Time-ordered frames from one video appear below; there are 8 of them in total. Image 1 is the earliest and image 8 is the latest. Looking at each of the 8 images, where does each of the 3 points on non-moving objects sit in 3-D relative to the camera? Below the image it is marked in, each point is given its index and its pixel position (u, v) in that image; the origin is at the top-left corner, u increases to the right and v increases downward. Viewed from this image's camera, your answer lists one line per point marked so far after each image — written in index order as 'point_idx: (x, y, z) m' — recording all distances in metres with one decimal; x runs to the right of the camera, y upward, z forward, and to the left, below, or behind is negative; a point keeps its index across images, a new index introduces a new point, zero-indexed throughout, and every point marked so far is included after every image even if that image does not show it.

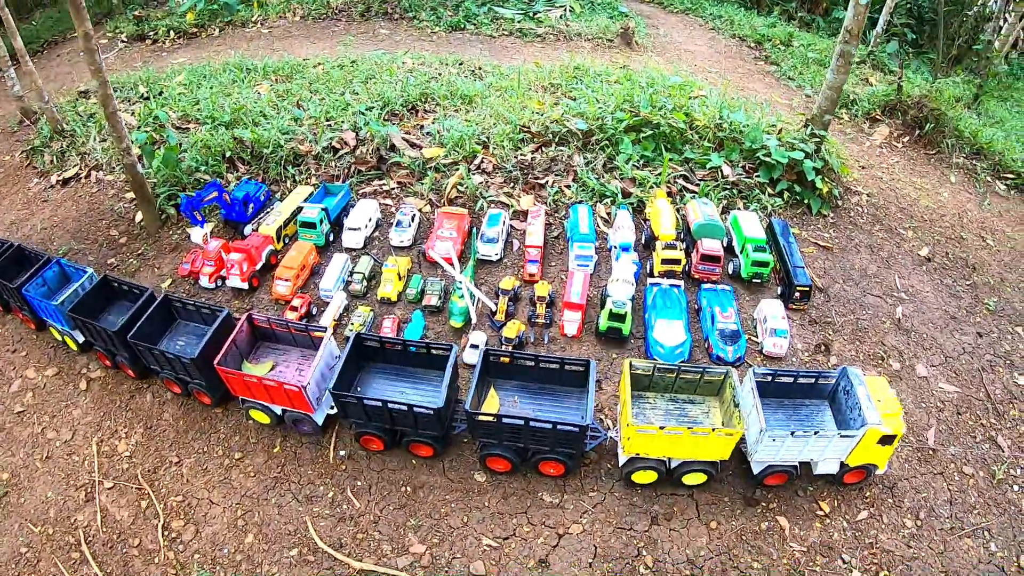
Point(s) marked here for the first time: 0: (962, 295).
0: (+4.5, 0.0, +6.5) m
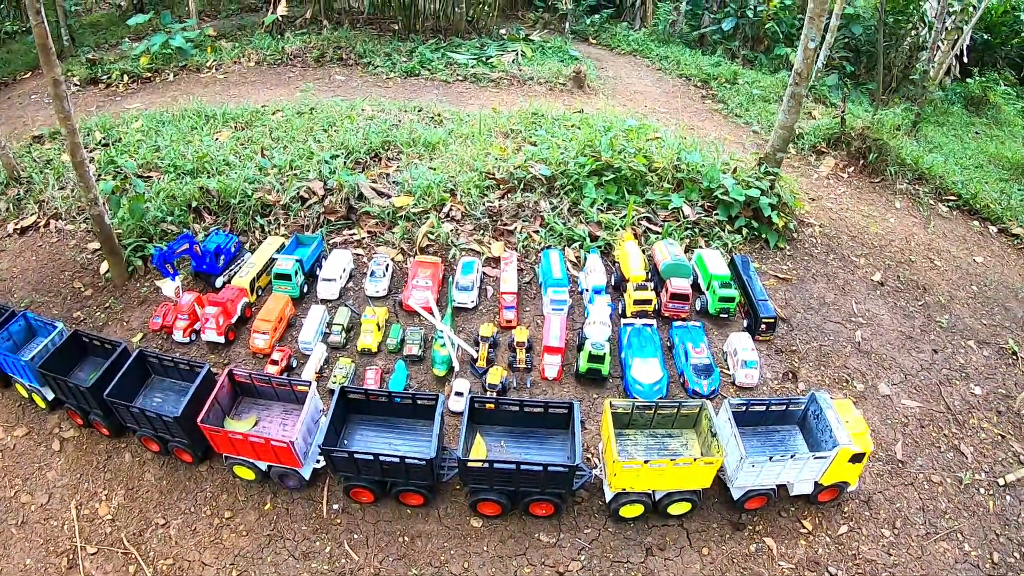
0: (+4.3, -0.3, +6.9) m
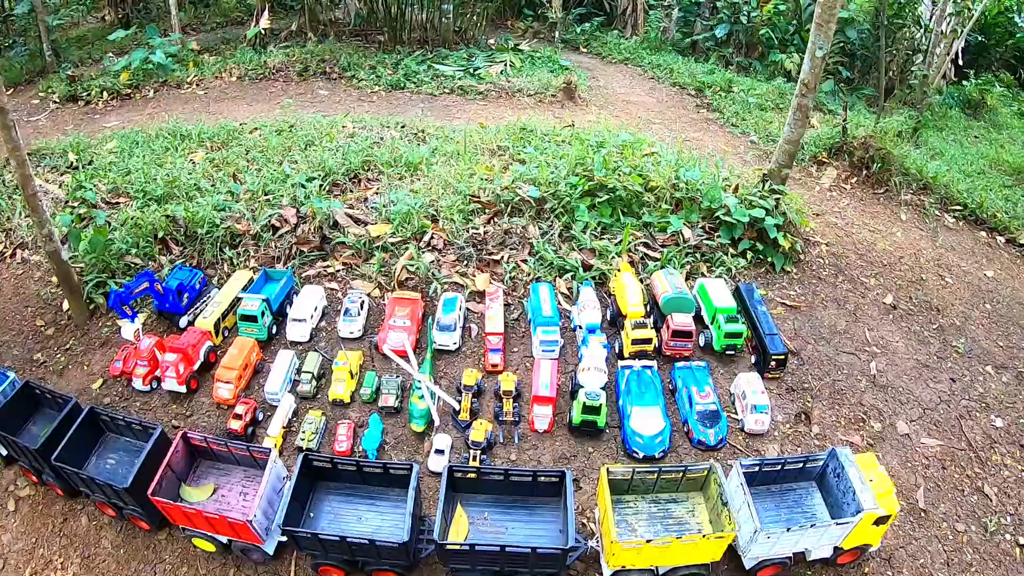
0: (+4.1, -0.5, +6.4) m
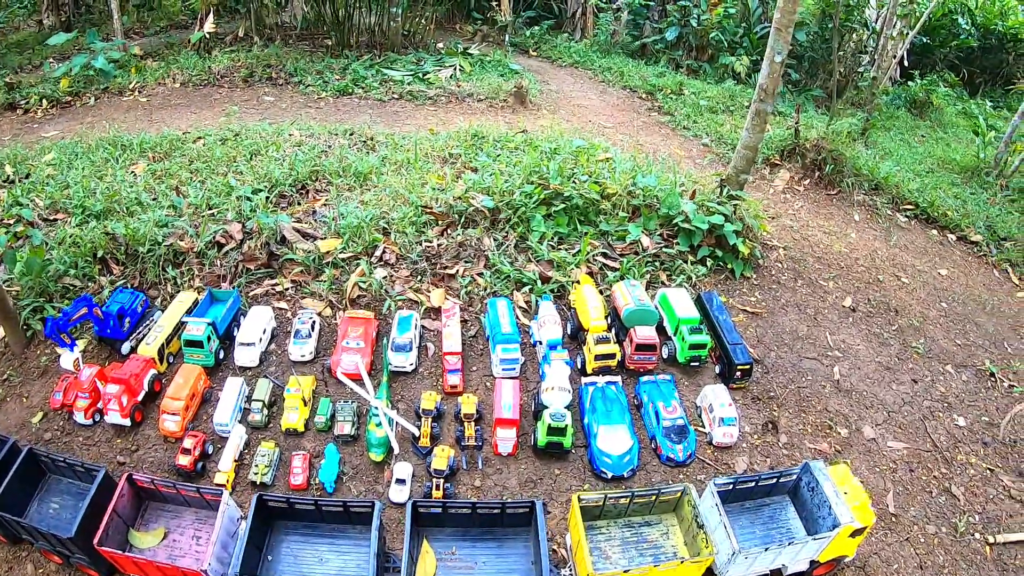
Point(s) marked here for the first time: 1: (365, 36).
0: (+3.8, -0.5, +6.4) m
1: (-3.2, +5.5, +14.2) m
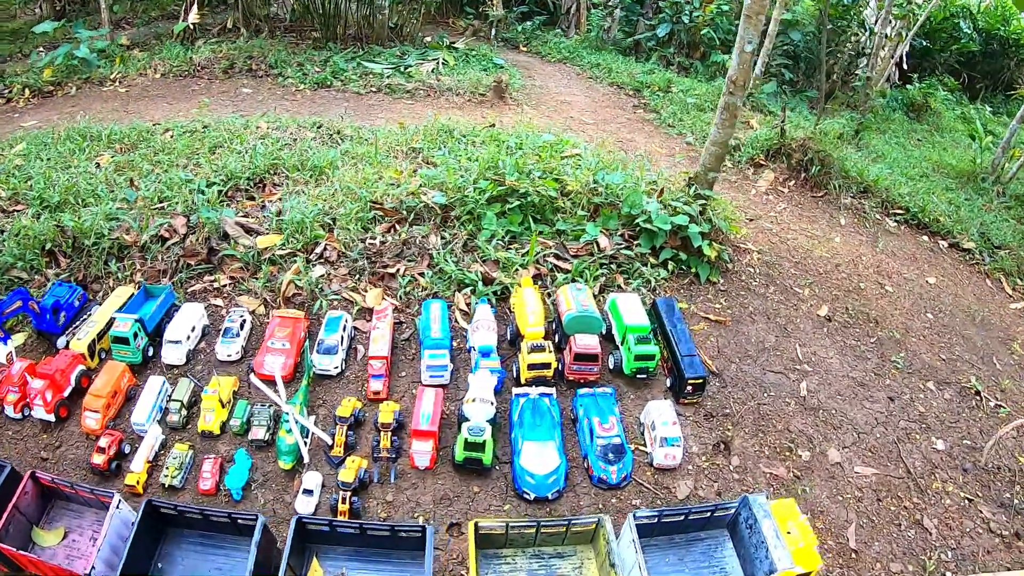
0: (+3.3, -0.6, +6.0) m
1: (-3.5, +5.6, +13.8) m
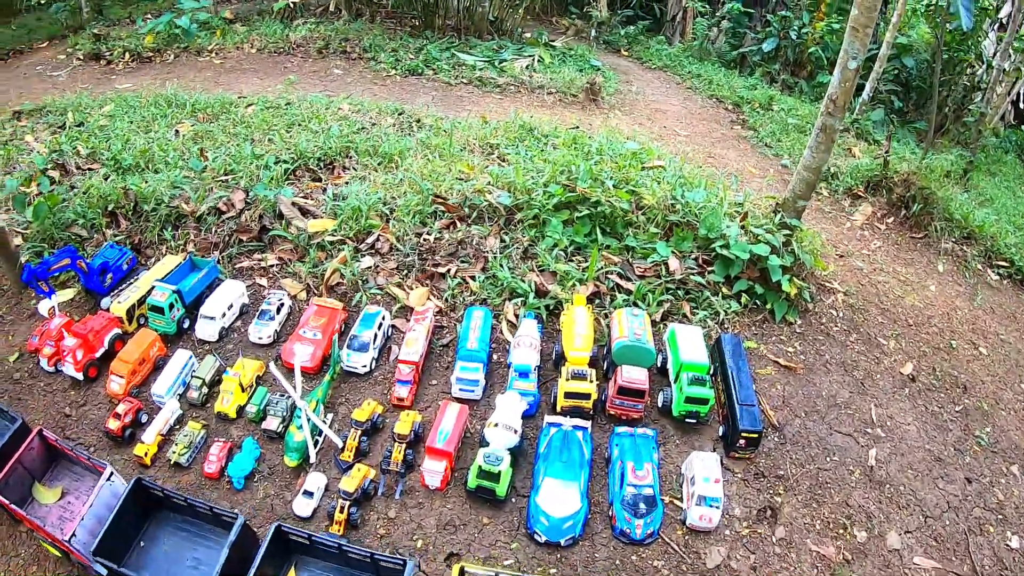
0: (+3.6, -1.1, +5.3) m
1: (-1.5, +5.8, +13.8) m
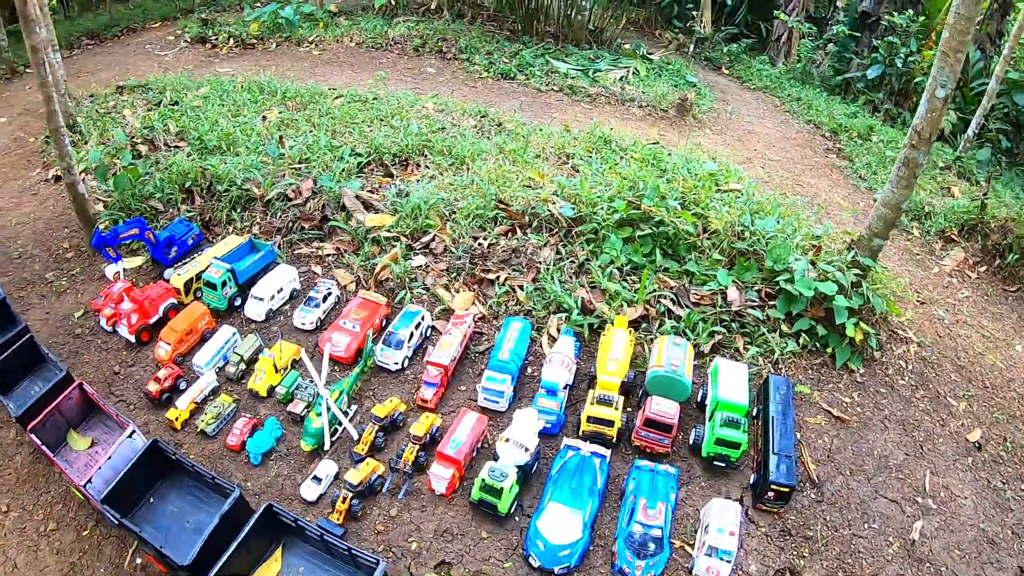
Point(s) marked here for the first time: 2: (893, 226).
0: (+3.7, -1.6, +4.7) m
1: (+0.6, +5.7, +13.8) m
2: (+3.3, +0.5, +5.7) m
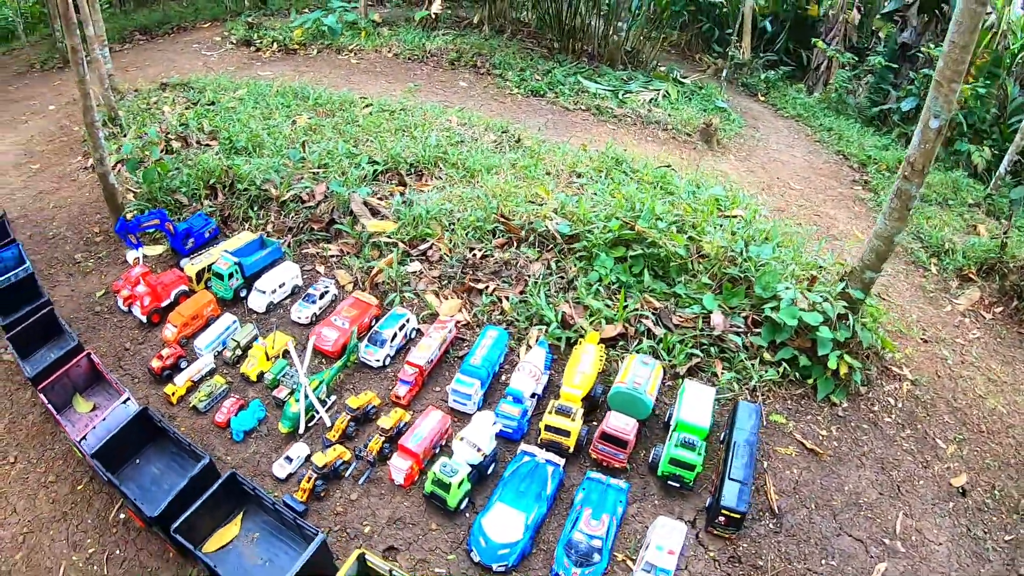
0: (+3.5, -1.9, +4.7) m
1: (+1.3, +5.3, +14.1) m
2: (+3.3, +0.2, +5.7) m
